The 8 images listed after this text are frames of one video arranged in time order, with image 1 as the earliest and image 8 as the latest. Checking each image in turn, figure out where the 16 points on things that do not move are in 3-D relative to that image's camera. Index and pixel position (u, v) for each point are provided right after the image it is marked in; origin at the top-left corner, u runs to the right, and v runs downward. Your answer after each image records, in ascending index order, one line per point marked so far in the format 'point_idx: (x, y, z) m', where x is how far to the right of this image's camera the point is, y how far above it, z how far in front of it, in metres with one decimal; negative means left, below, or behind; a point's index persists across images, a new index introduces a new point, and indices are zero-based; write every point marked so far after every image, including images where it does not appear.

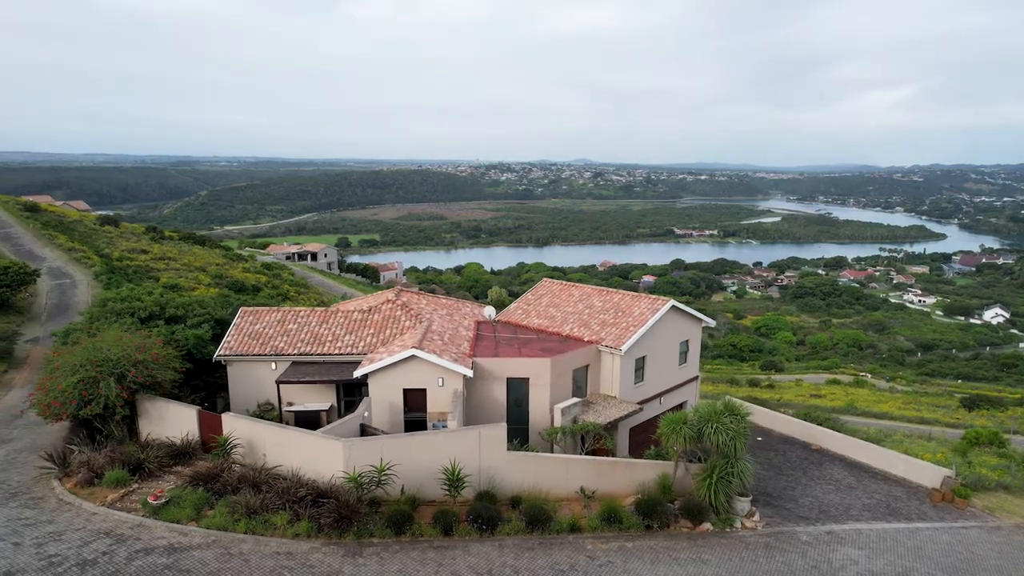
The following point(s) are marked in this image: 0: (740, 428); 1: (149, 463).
0: (+5.4, -3.3, +14.7) m
1: (-8.0, -3.9, +13.6) m
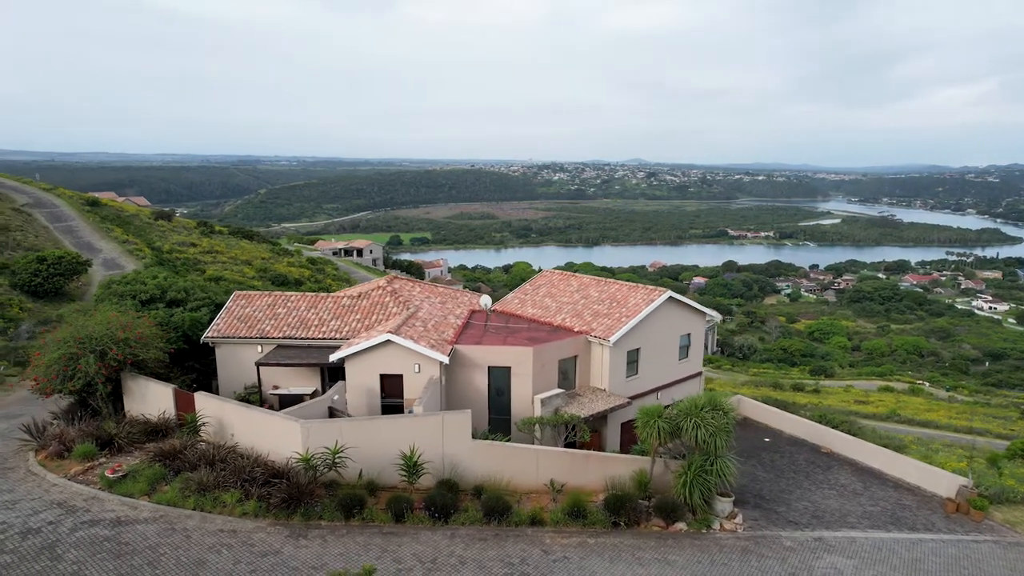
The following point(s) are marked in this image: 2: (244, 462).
0: (+4.7, -3.1, +13.9) m
1: (-8.8, -3.4, +13.8) m
2: (-5.5, -3.5, +12.5) m
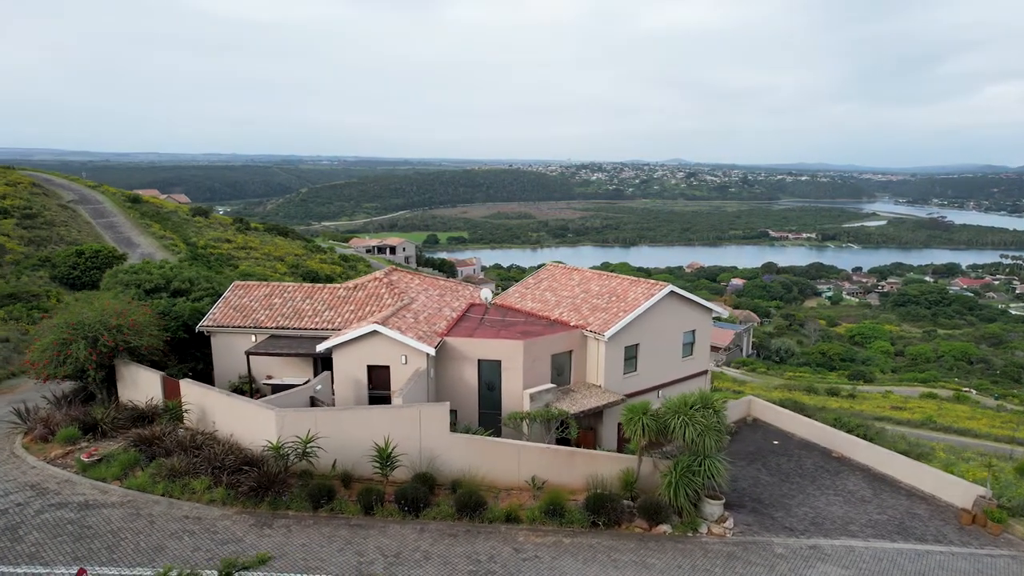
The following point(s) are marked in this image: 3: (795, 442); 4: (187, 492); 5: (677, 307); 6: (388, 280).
0: (+4.3, -2.9, +13.3) m
1: (-9.2, -3.1, +13.9) m
2: (-6.0, -3.3, +12.5) m
3: (+9.1, -5.0, +19.9) m
4: (-6.2, -3.9, +11.6) m
5: (+5.0, -0.6, +18.8) m
6: (-4.0, +0.2, +19.6) m
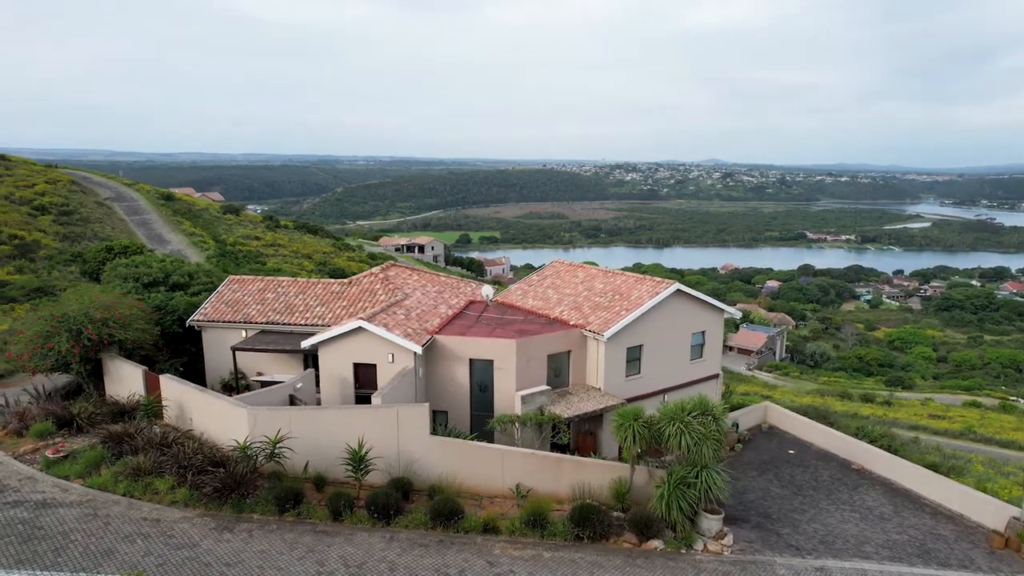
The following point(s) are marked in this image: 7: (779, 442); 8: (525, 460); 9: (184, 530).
0: (+3.9, -2.8, +12.3) m
1: (-9.5, -2.9, +13.6) m
2: (-6.4, -3.1, +12.0) m
3: (+9.1, -5.0, +18.7) m
4: (-6.6, -3.7, +11.2) m
5: (+4.9, -0.5, +17.7) m
6: (-4.0, +0.4, +19.0) m
7: (+8.4, -4.8, +19.4) m
8: (+0.3, -3.6, +12.7) m
9: (-5.5, -4.1, +10.4) m
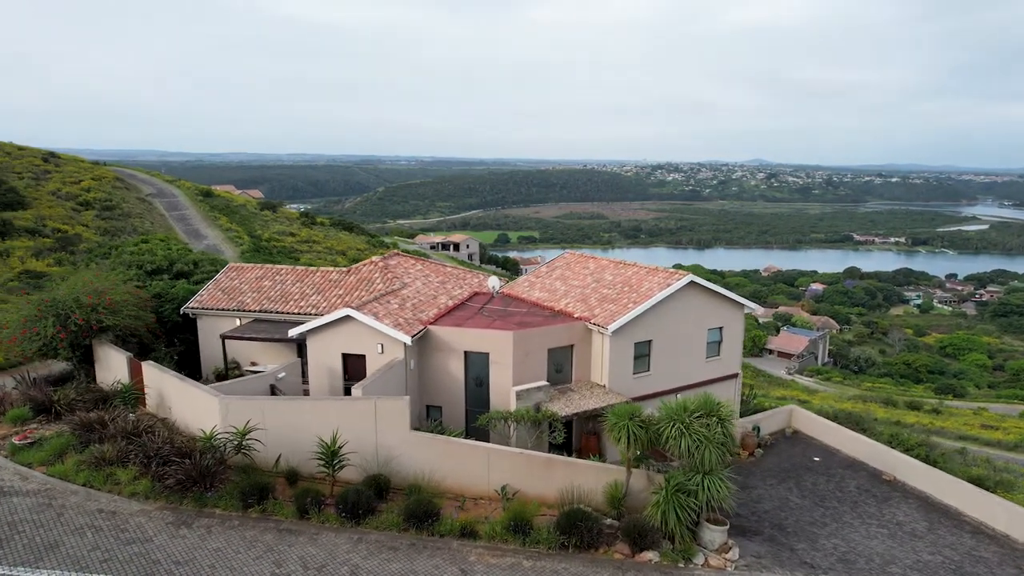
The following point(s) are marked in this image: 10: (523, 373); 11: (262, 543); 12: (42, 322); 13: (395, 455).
0: (+3.6, -2.6, +11.1) m
1: (-9.7, -2.5, +13.3) m
2: (-6.7, -2.8, +11.5) m
3: (+9.1, -4.8, +17.2) m
4: (-6.9, -3.4, +10.6) m
5: (+5.0, -0.3, +16.5) m
6: (-3.8, +0.7, +18.3) m
7: (+8.5, -4.7, +18.0) m
8: (0.0, -3.3, +11.8) m
9: (-5.9, -3.8, +9.8) m
10: (+0.3, -2.0, +14.9) m
11: (-4.0, -4.1, +9.8) m
12: (-11.2, -0.8, +14.7) m
13: (-2.2, -3.2, +11.8) m
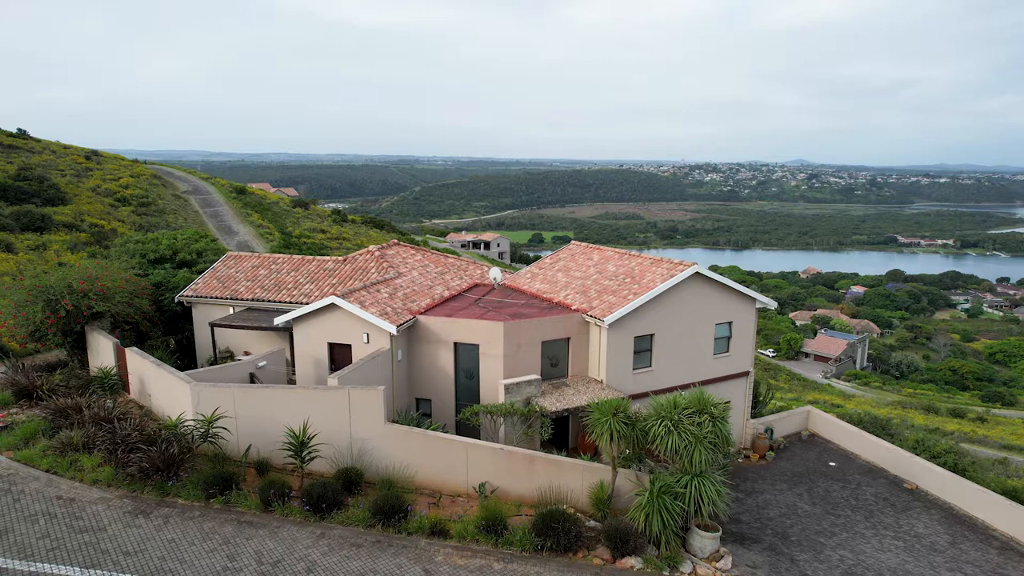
0: (+3.2, -2.4, +10.3) m
1: (-10.0, -2.1, +13.1) m
2: (-7.1, -2.4, +11.2) m
3: (+9.0, -4.6, +16.1) m
4: (-7.4, -3.0, +10.4) m
5: (+4.9, -0.1, +15.6) m
6: (-3.8, +1.0, +17.9) m
7: (+8.4, -4.5, +16.9) m
8: (-0.4, -3.0, +11.1) m
9: (-6.4, -3.5, +9.5) m
10: (+0.1, -1.8, +14.2) m
11: (-4.5, -3.8, +9.4) m
12: (-11.4, -0.4, +14.7) m
13: (-2.6, -2.9, +11.3) m
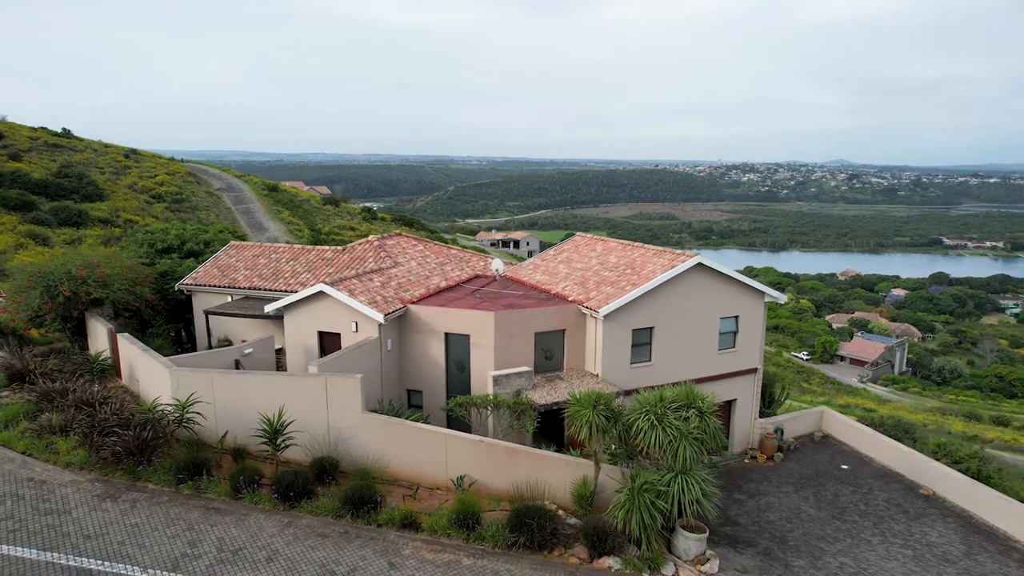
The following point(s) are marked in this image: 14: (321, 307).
0: (+2.8, -2.2, +9.7) m
1: (-10.2, -1.8, +13.2) m
2: (-7.4, -2.1, +11.1) m
3: (+8.9, -4.5, +15.2) m
4: (-7.8, -2.7, +10.3) m
5: (+4.8, +0.1, +14.9) m
6: (-3.8, +1.3, +17.7) m
7: (+8.3, -4.3, +16.1) m
8: (-0.7, -2.8, +10.7) m
9: (-6.9, -3.2, +9.4) m
10: (-0.1, -1.6, +13.8) m
11: (-4.9, -3.5, +9.2) m
12: (-11.5, -0.1, +14.8) m
13: (-2.9, -2.7, +11.0) m
14: (-4.3, -0.4, +13.8) m
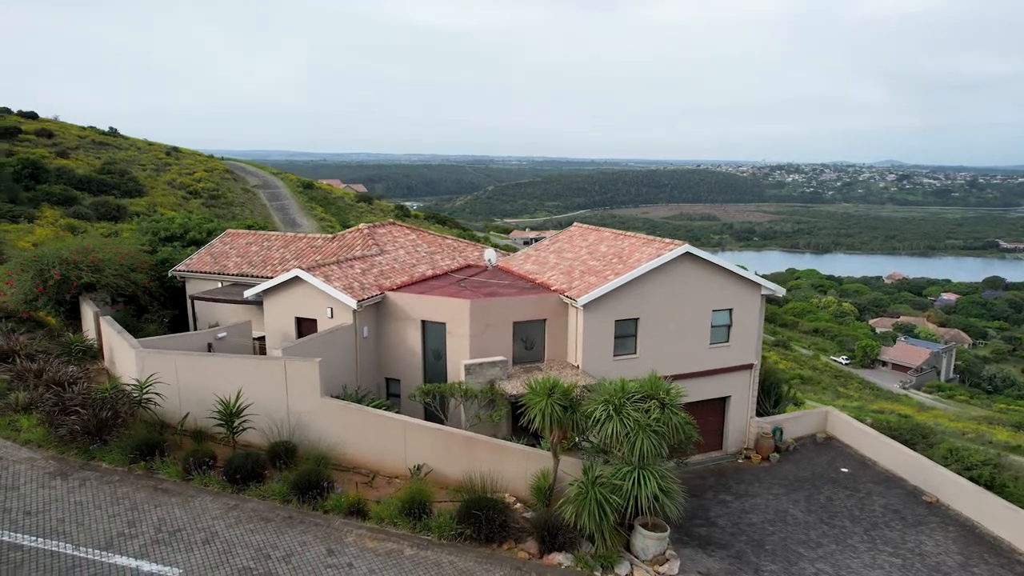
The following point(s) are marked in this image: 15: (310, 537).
0: (+2.1, -2.0, +9.2) m
1: (-10.7, -1.4, +13.5) m
2: (-8.1, -1.8, +11.2) m
3: (+8.4, -4.3, +14.3) m
4: (-8.5, -2.4, +10.5) m
5: (+4.3, +0.3, +14.3) m
6: (-4.0, +1.6, +17.5) m
7: (+7.9, -4.2, +15.2) m
8: (-1.4, -2.5, +10.4) m
9: (-7.6, -2.8, +9.5) m
10: (-0.6, -1.3, +13.5) m
11: (-5.7, -3.2, +9.2) m
12: (-11.9, +0.3, +15.1) m
13: (-3.6, -2.4, +10.8) m
14: (-4.8, -0.1, +13.7) m
15: (-2.9, -3.6, +8.9) m
